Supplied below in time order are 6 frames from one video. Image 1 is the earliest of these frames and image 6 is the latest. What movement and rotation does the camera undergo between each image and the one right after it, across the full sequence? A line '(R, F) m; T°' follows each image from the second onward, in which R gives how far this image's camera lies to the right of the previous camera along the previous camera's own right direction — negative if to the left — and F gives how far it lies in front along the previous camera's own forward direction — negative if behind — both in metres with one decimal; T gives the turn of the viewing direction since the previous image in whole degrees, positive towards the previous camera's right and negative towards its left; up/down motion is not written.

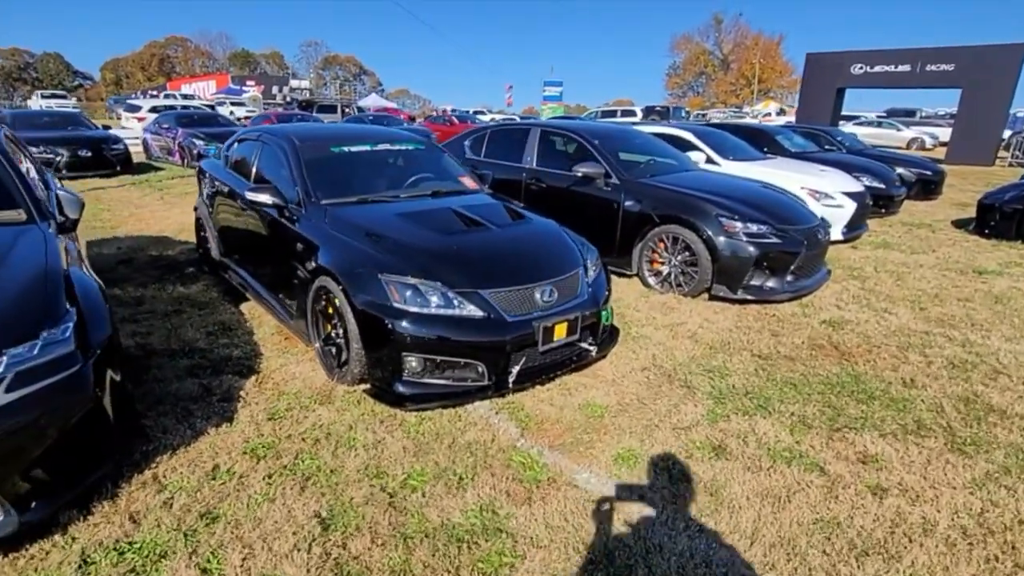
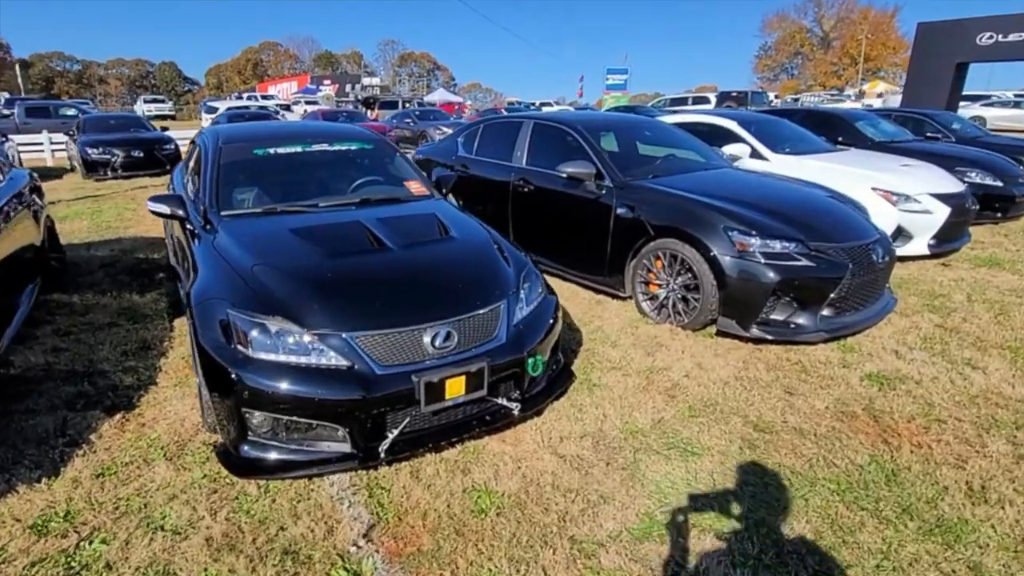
(+1.0, +0.7) m; -9°
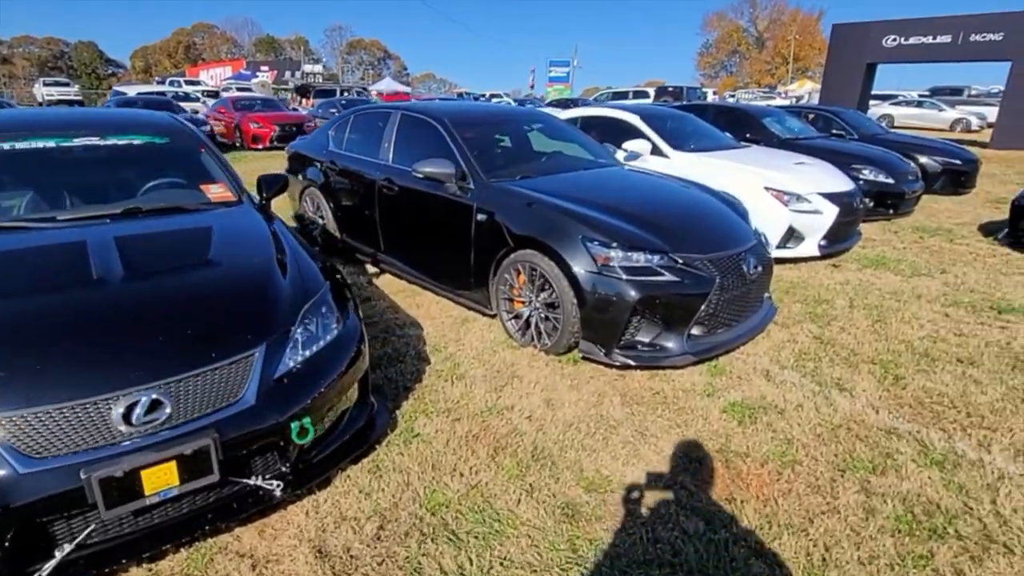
(+1.0, +0.5) m; +6°
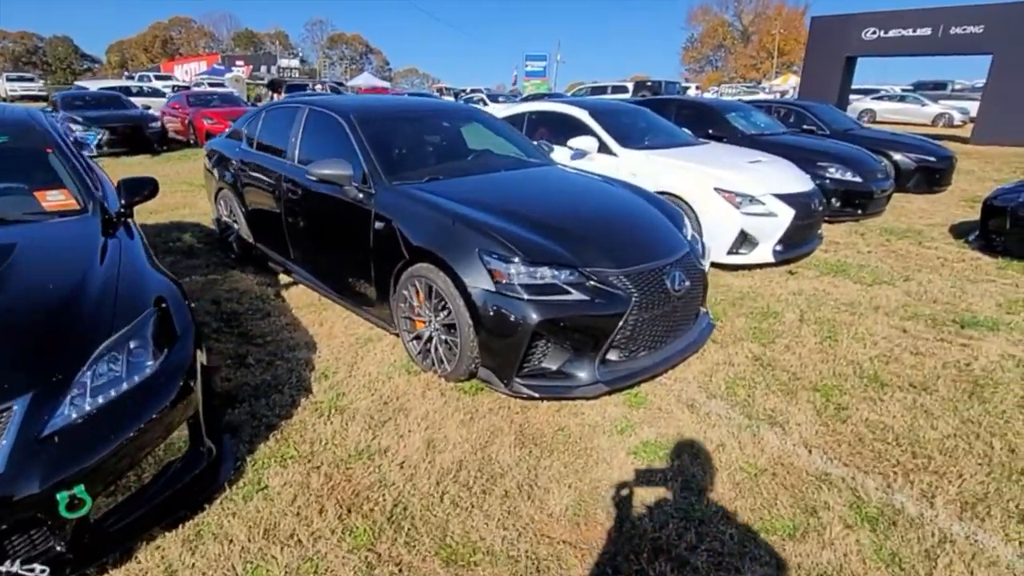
(+0.7, +0.4) m; +1°
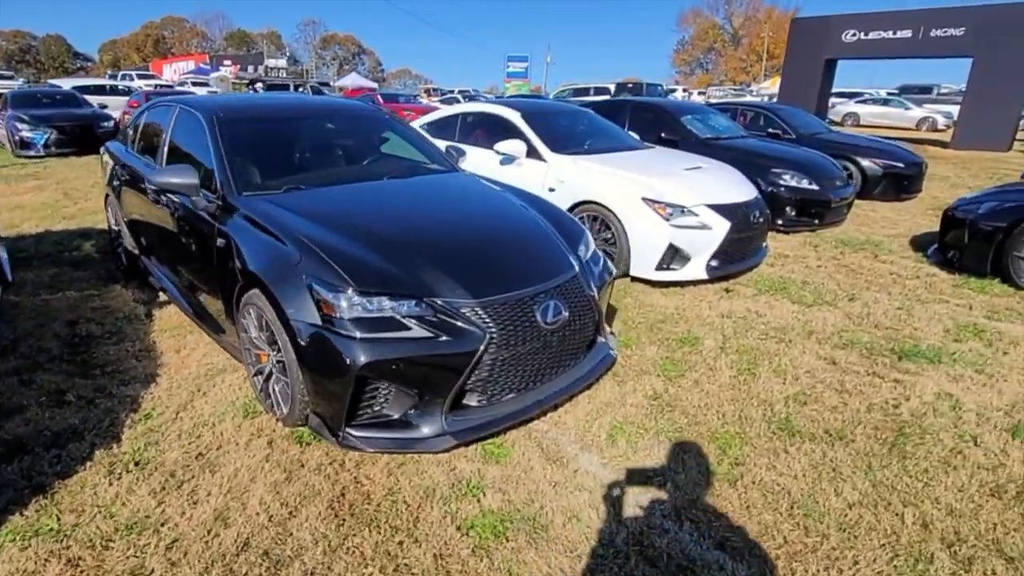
(+0.9, +0.4) m; 0°
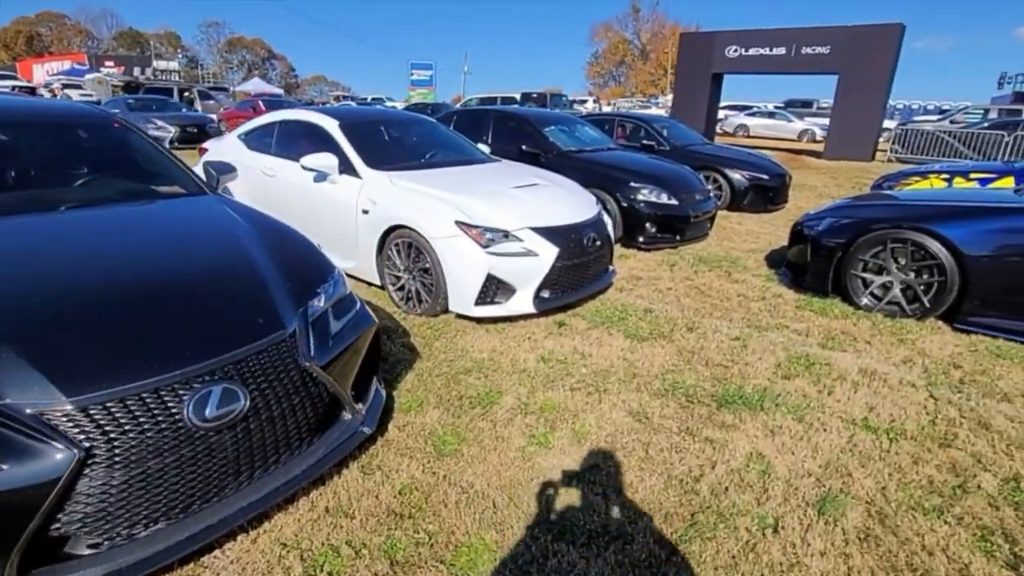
(+1.2, +0.6) m; +7°
